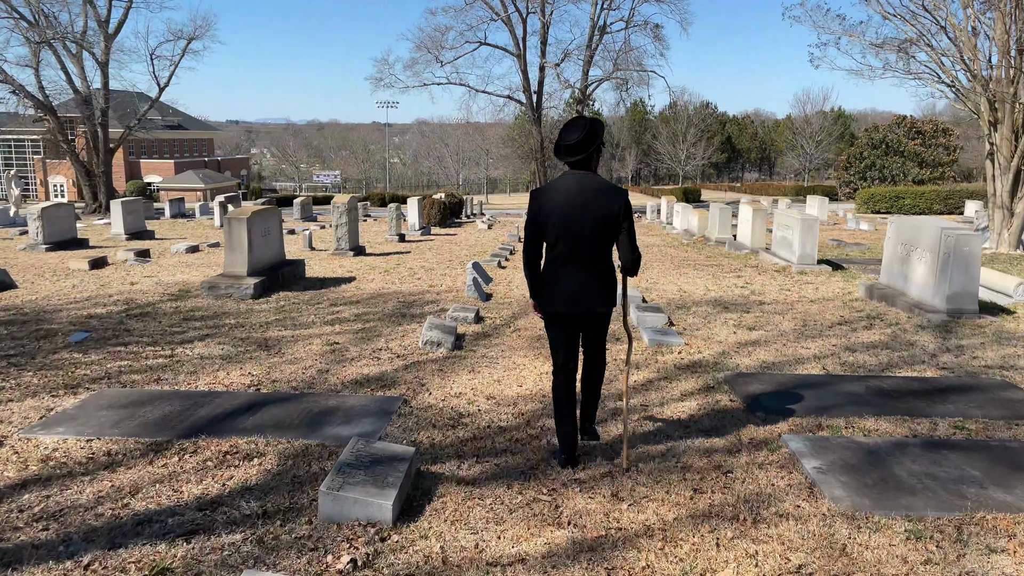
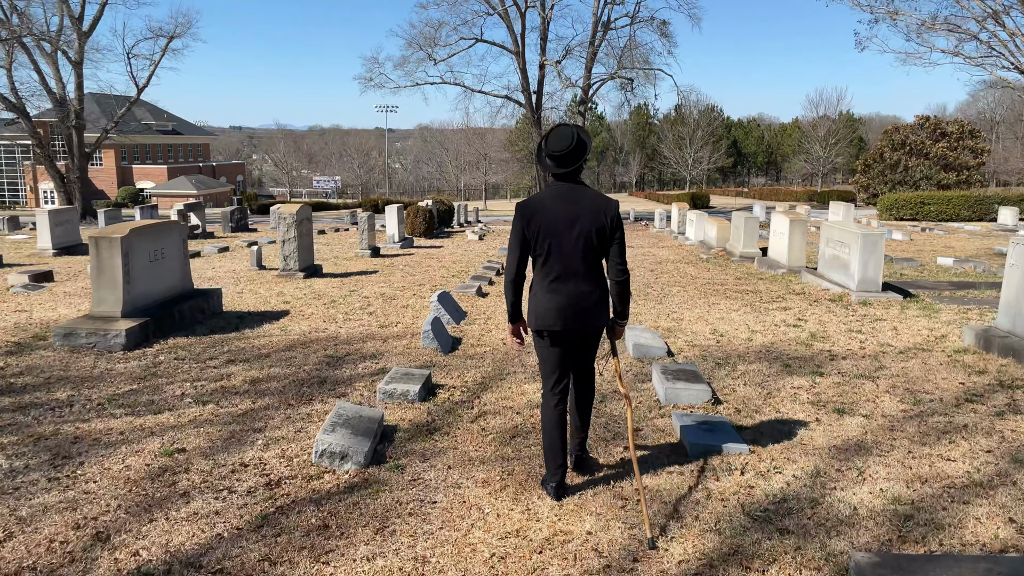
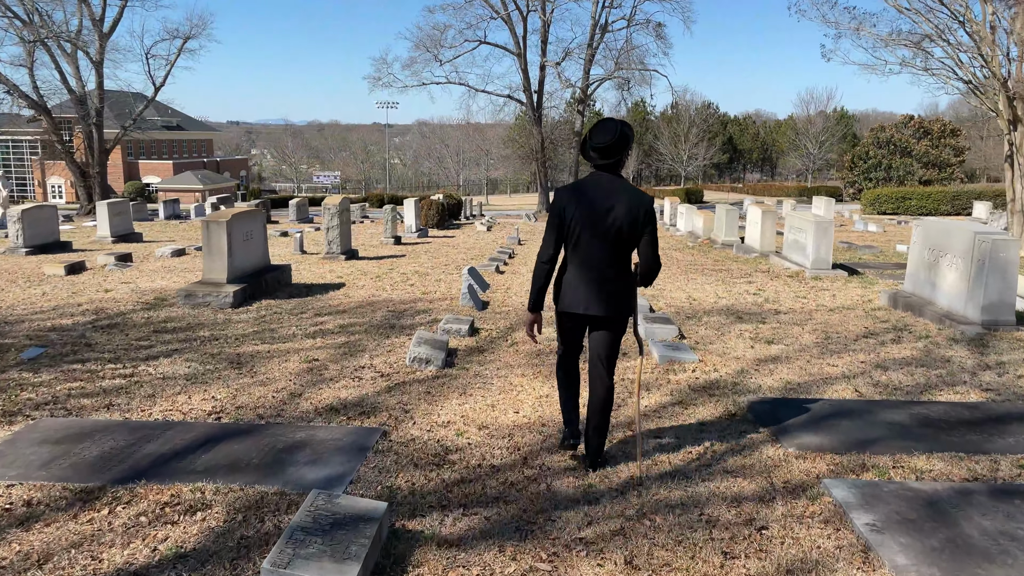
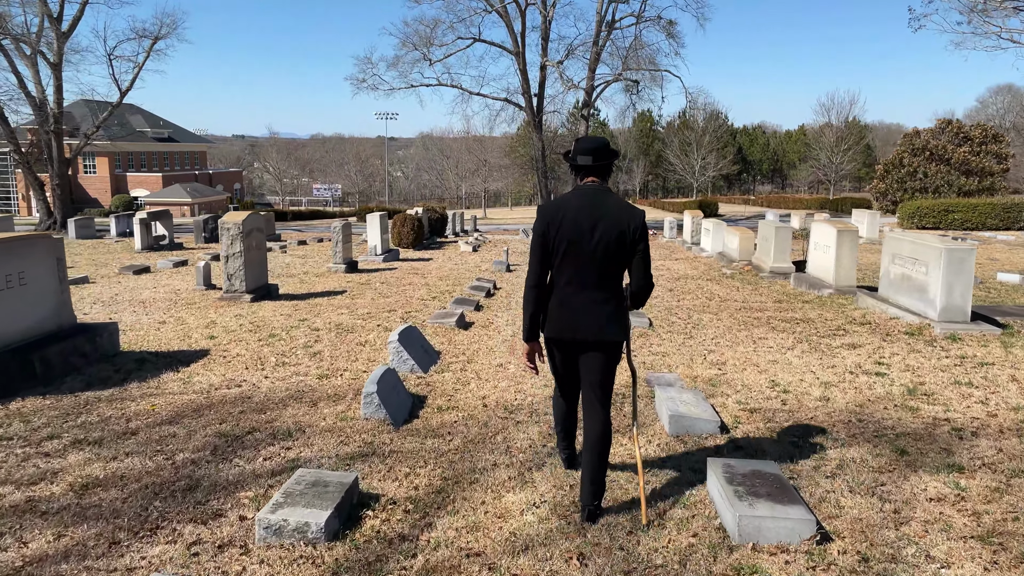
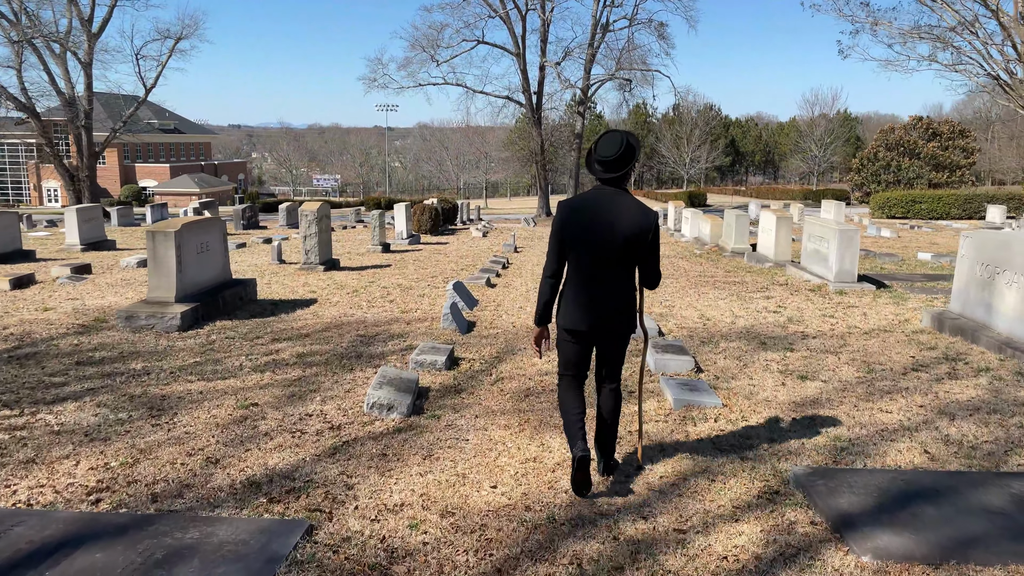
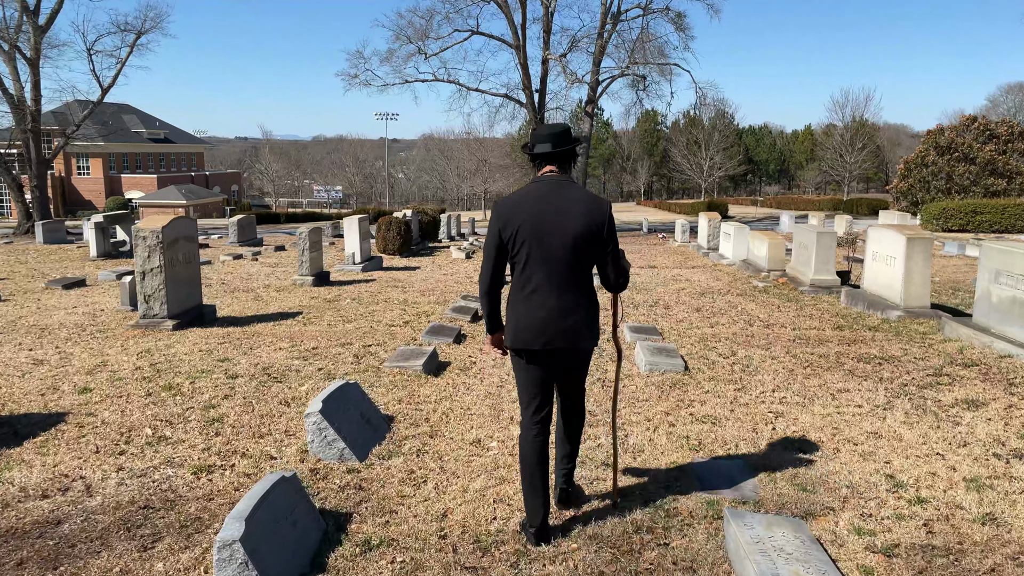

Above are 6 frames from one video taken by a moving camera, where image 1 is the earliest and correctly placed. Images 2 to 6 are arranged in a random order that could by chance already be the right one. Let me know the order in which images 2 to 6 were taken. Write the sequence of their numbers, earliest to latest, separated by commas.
3, 5, 2, 4, 6
